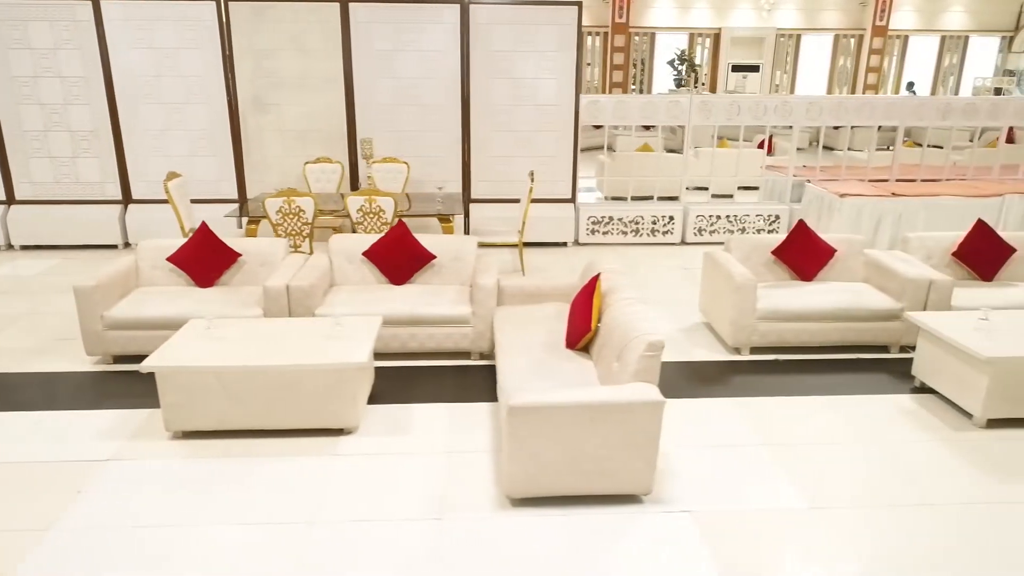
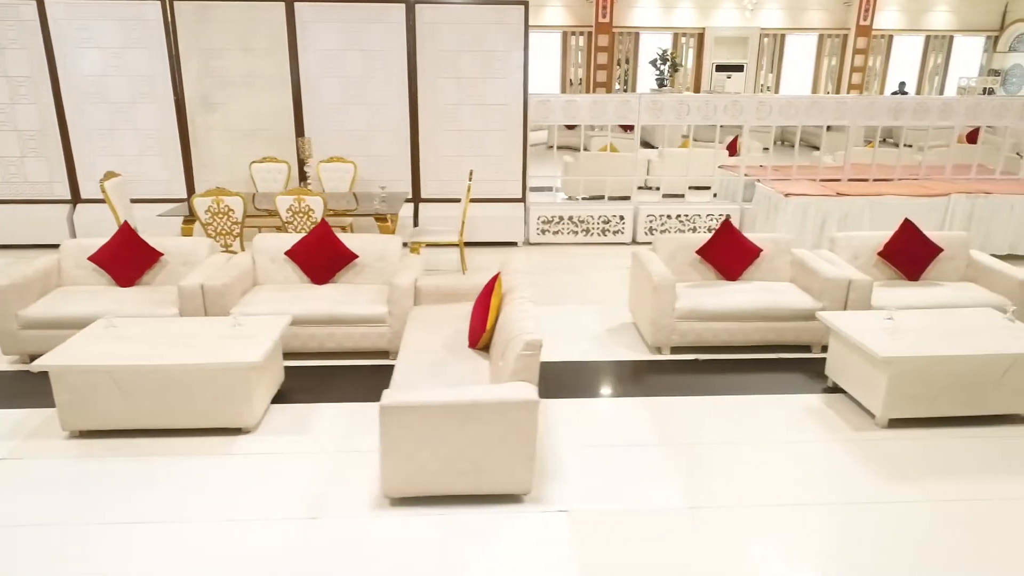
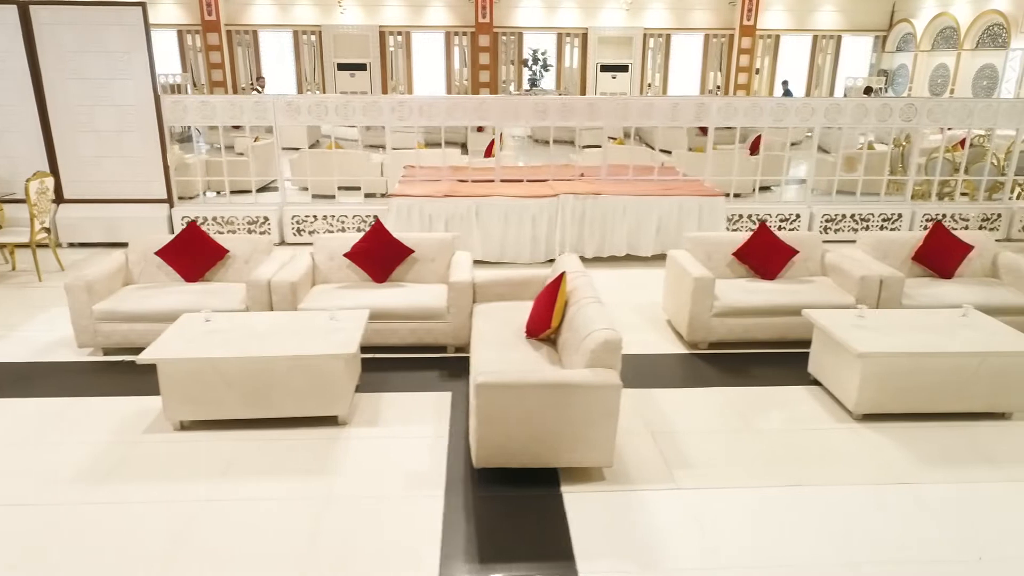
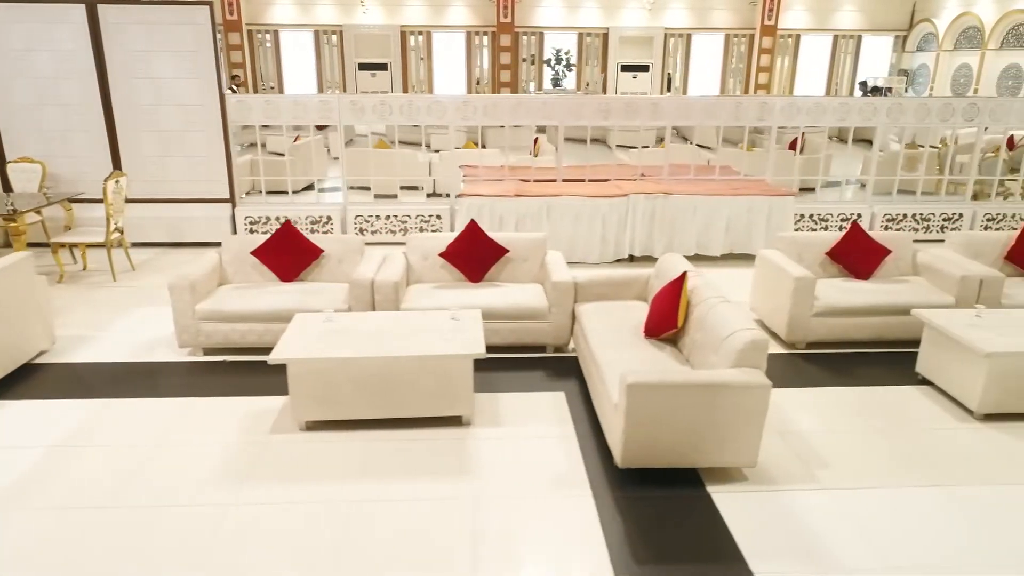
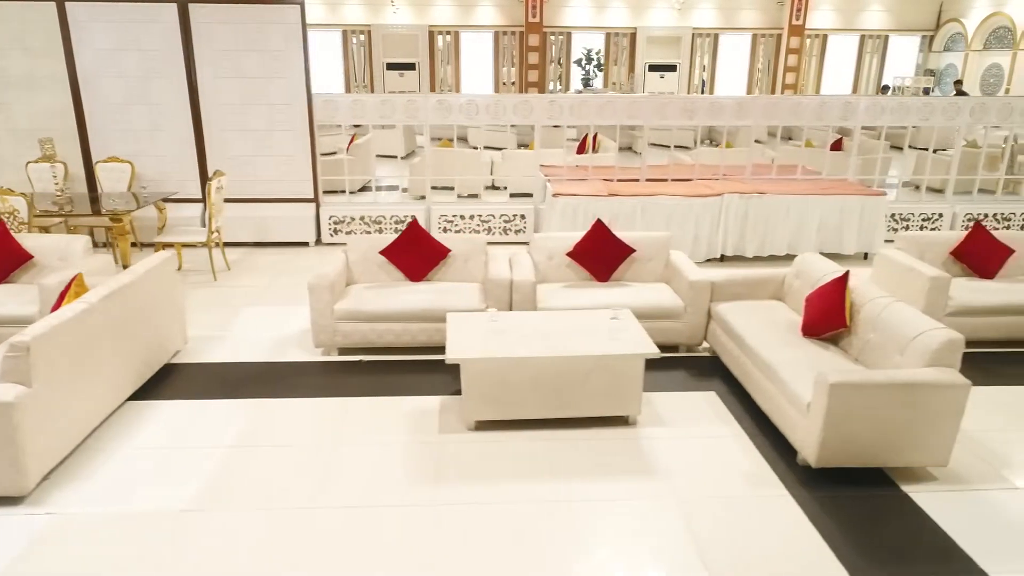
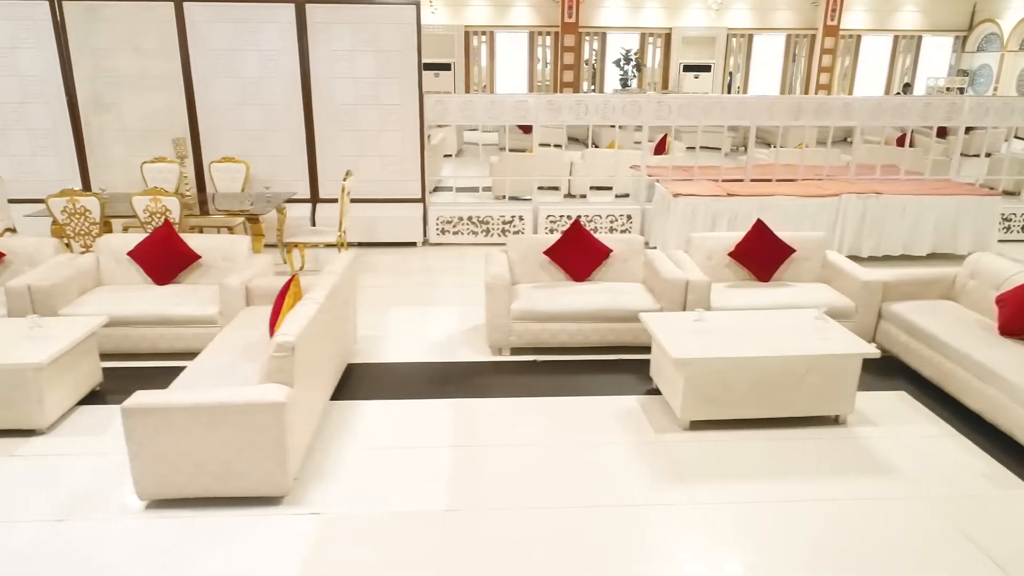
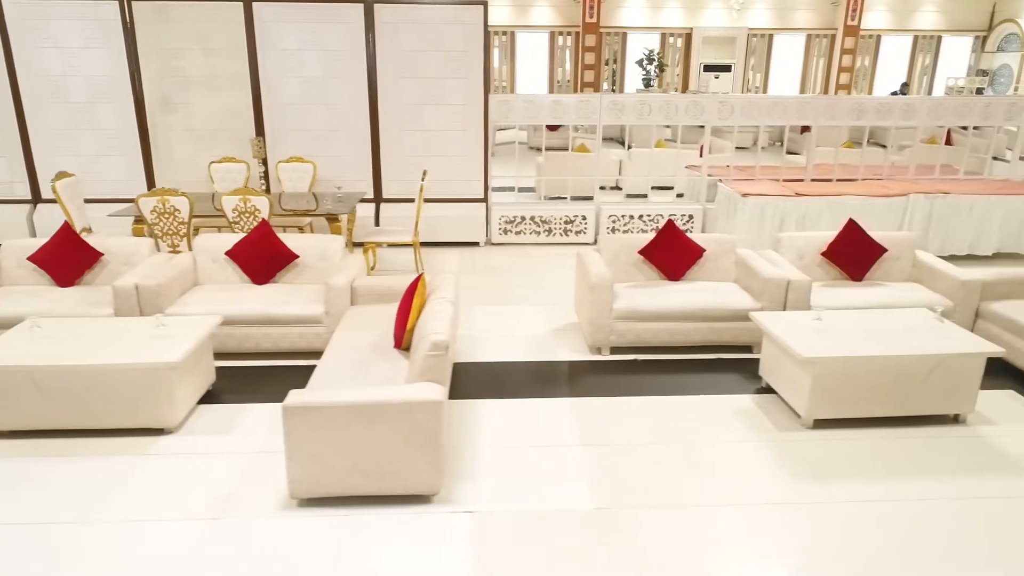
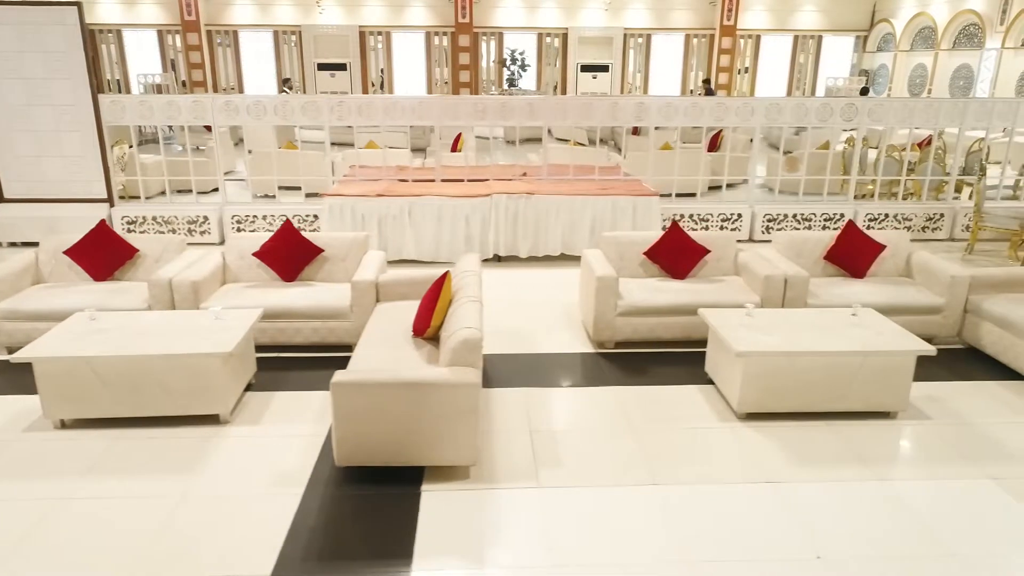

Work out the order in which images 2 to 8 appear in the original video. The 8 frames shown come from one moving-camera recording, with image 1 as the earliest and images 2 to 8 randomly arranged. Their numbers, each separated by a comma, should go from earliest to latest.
2, 7, 6, 5, 4, 3, 8
